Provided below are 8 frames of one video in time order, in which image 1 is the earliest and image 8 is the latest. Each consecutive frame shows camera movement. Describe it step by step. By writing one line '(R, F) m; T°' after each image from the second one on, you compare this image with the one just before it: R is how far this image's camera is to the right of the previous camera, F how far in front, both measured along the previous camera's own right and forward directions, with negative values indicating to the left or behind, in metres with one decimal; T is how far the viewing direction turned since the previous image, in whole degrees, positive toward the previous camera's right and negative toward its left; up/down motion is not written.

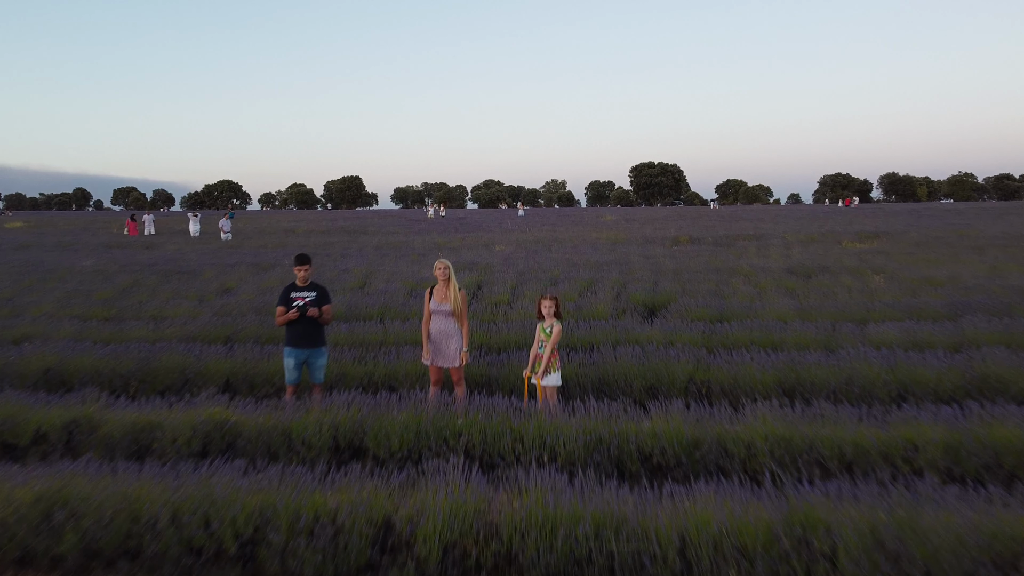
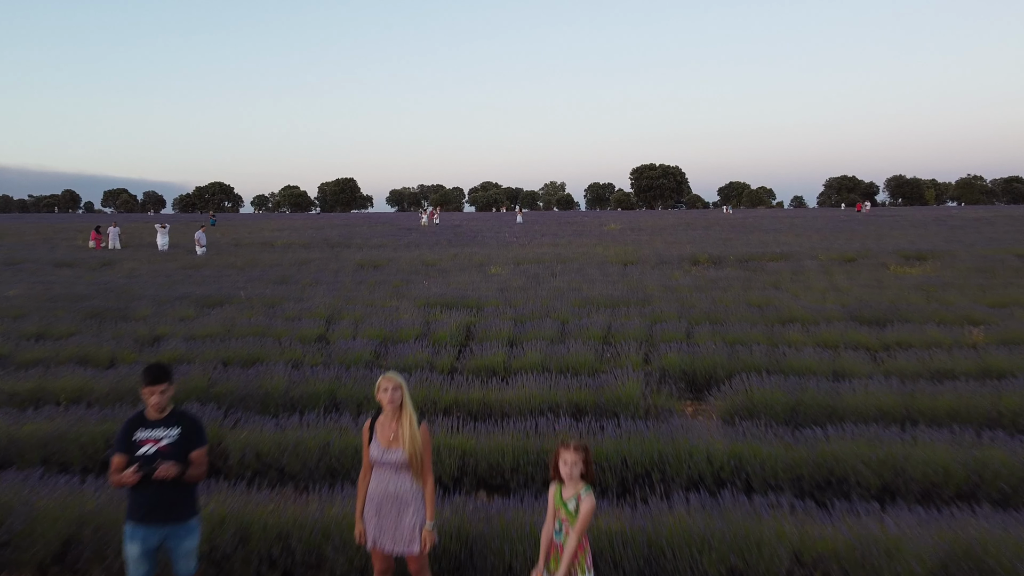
(0.0, +1.3) m; 0°
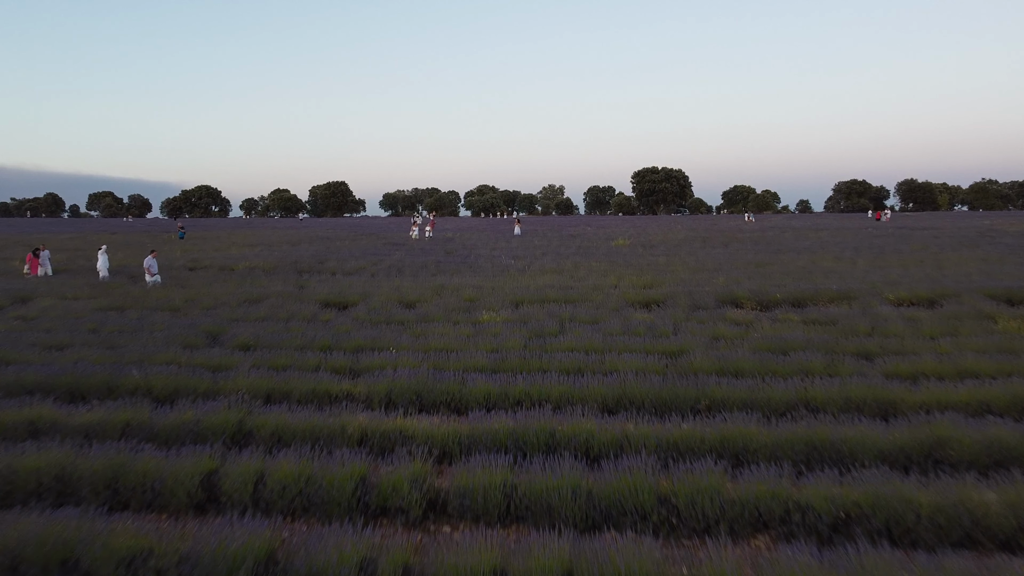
(0.0, +2.0) m; 0°
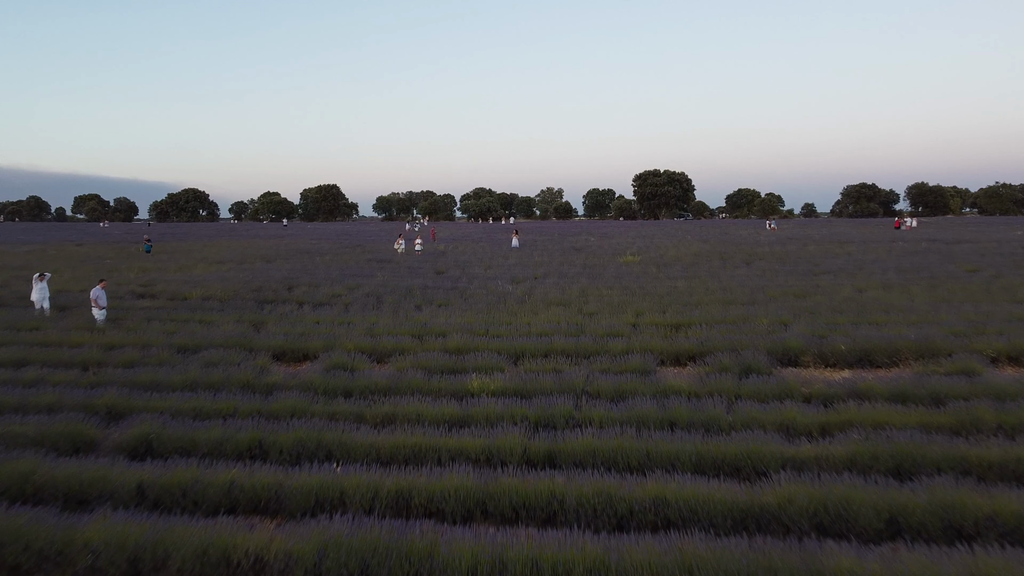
(0.0, +1.8) m; 0°
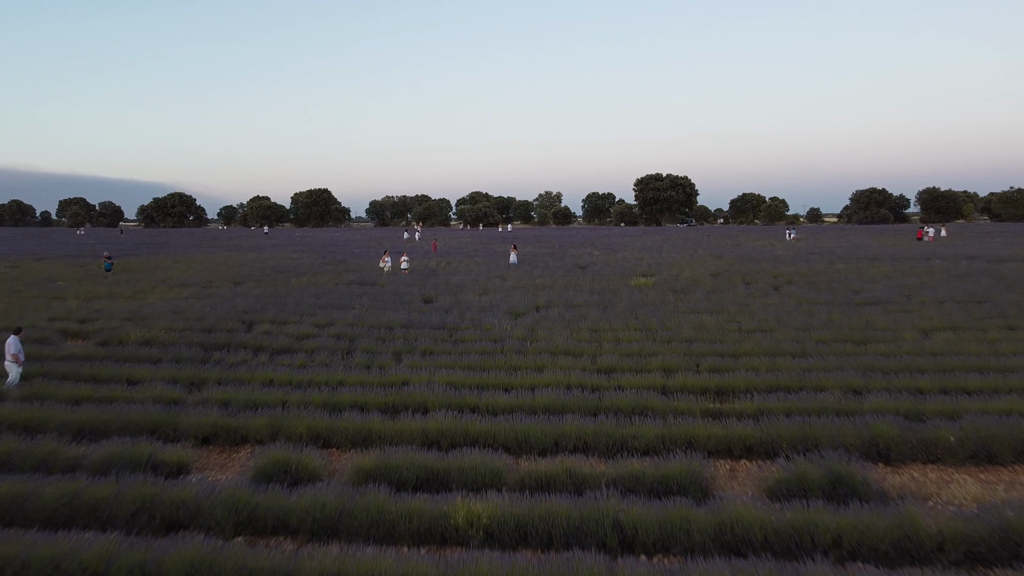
(0.0, +1.7) m; 0°
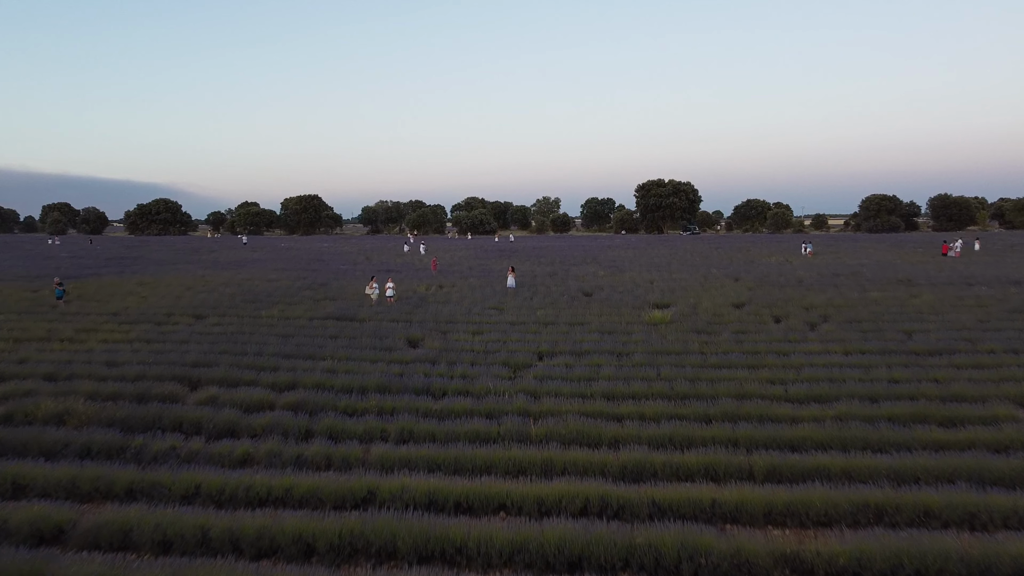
(0.0, +1.7) m; 0°
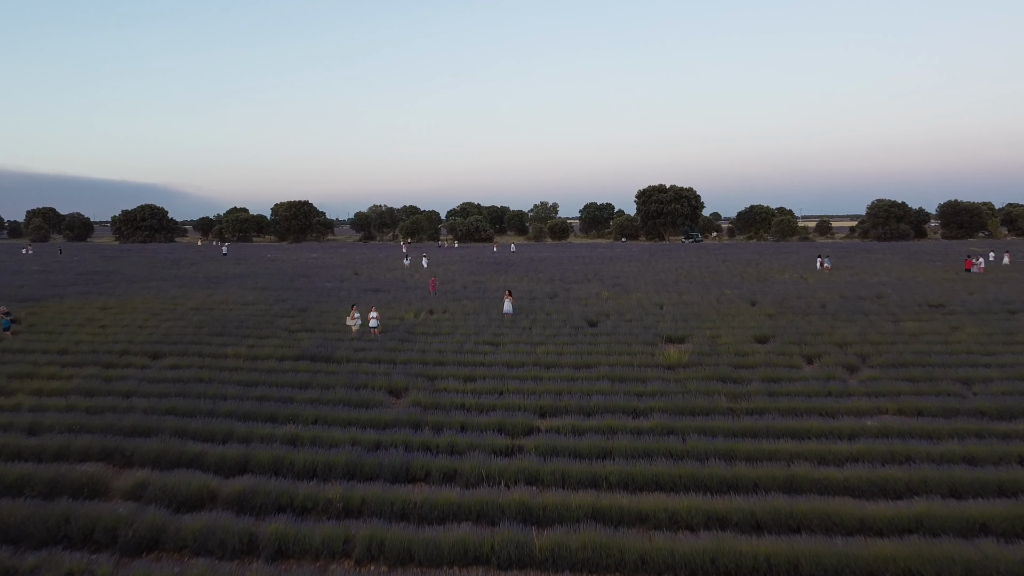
(0.0, +1.5) m; 0°
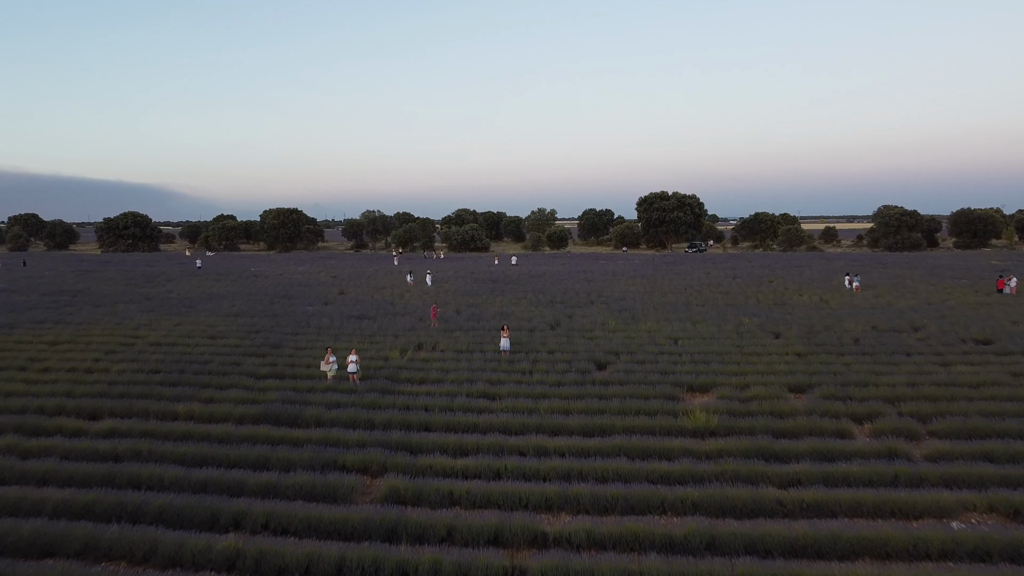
(0.0, +1.7) m; 0°
